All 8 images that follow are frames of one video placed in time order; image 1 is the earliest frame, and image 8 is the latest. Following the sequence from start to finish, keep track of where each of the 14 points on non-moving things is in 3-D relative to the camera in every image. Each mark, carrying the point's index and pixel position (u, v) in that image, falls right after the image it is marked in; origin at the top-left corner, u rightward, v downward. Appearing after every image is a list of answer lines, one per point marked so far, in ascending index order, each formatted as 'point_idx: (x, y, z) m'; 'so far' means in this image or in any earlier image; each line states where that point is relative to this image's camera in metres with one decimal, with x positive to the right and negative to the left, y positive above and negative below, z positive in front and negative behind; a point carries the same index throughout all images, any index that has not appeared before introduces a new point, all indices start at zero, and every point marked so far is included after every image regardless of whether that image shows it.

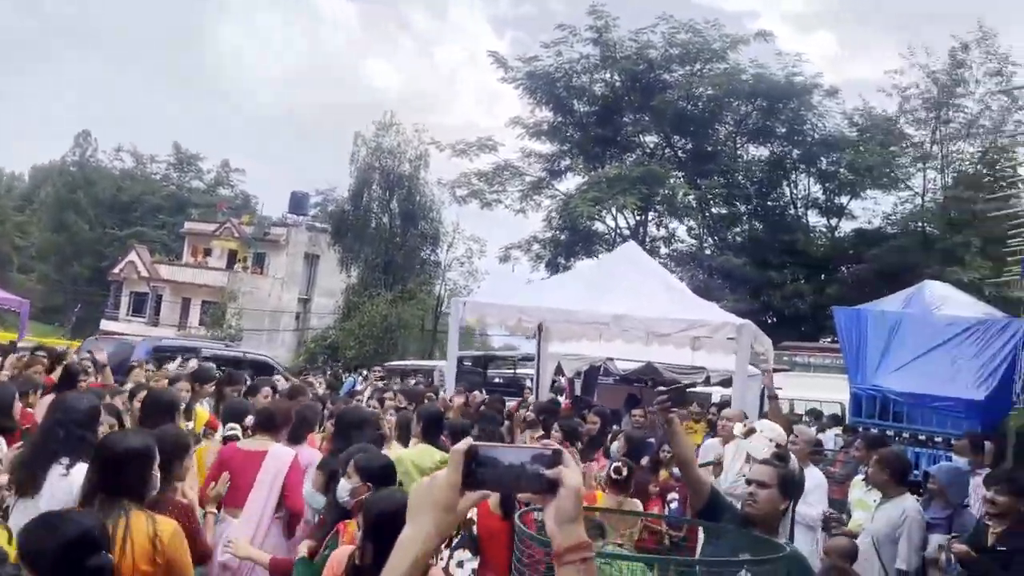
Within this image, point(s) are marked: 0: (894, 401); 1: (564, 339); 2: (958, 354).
0: (+6.5, -1.9, +14.4) m
1: (+0.8, -0.8, +13.3) m
2: (+7.3, -1.1, +13.9) m
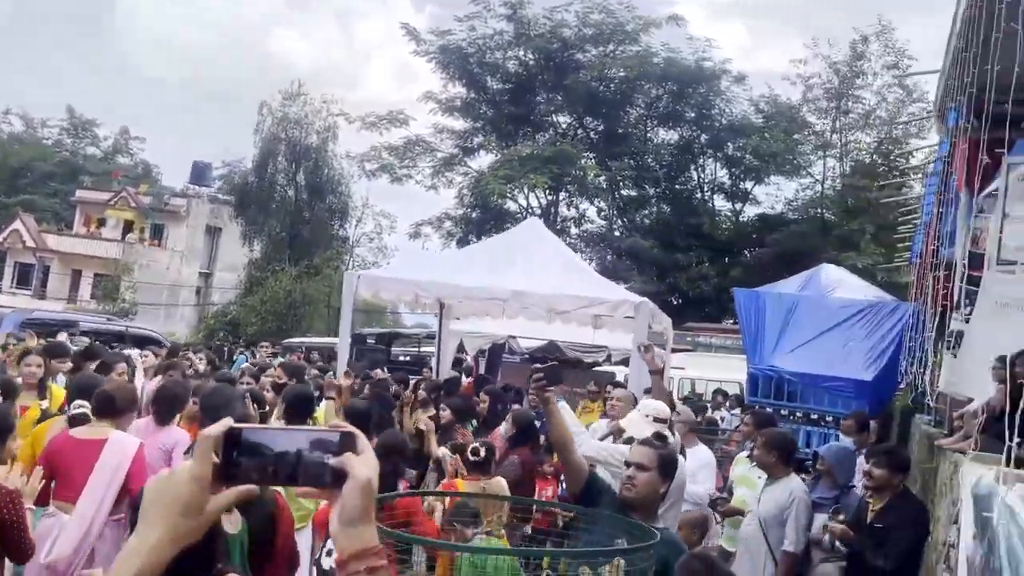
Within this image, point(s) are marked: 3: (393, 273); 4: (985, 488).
0: (+4.8, -1.6, +14.8) m
1: (-0.7, -0.4, +13.0) m
2: (+5.7, -0.8, +14.3) m
3: (-1.4, +0.2, +9.7) m
4: (+2.6, -1.1, +4.6) m
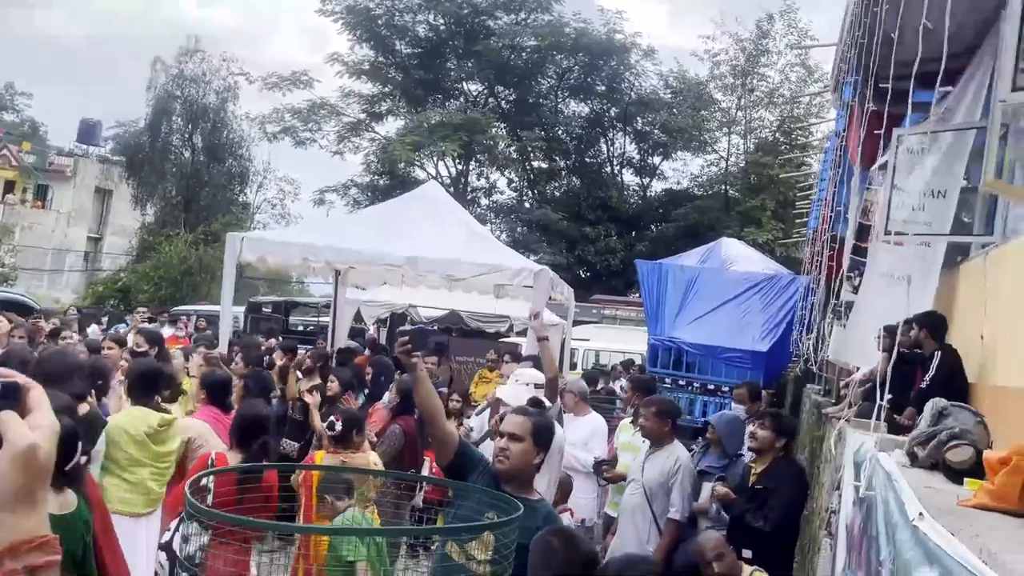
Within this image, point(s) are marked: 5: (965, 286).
0: (+3.1, -1.1, +14.9) m
1: (-2.2, +0.1, +12.6) m
2: (+4.0, -0.4, +14.6) m
3: (-2.5, +0.6, +9.2) m
4: (+1.9, -0.9, +4.6) m
5: (+3.7, 0.0, +7.0) m
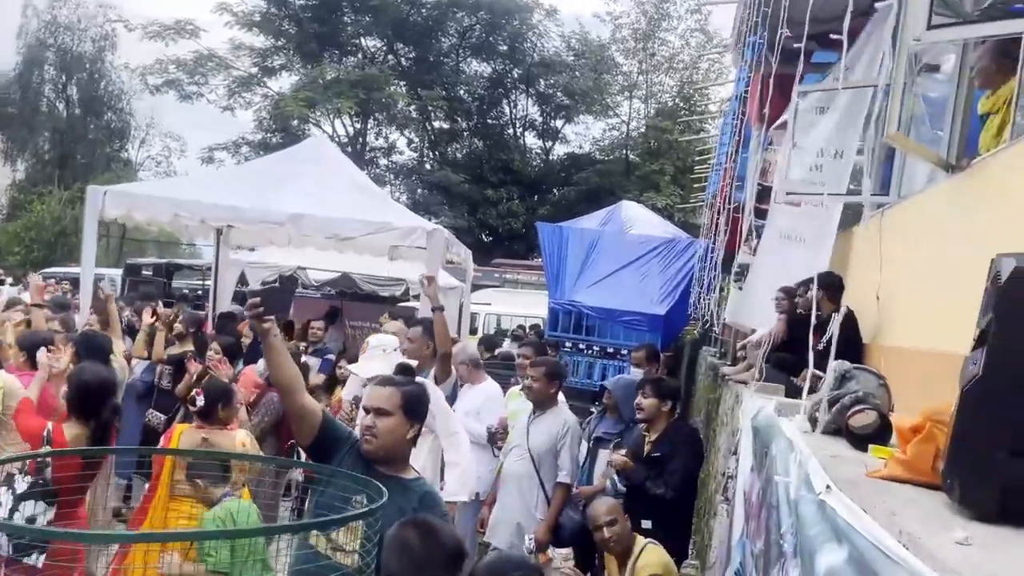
0: (+1.3, -0.5, +14.8) m
1: (-3.7, +0.6, +11.9) m
2: (+2.3, +0.3, +14.5) m
3: (-3.6, +1.0, +8.4) m
4: (+1.3, -0.7, +4.4) m
5: (+2.9, +0.3, +7.0) m
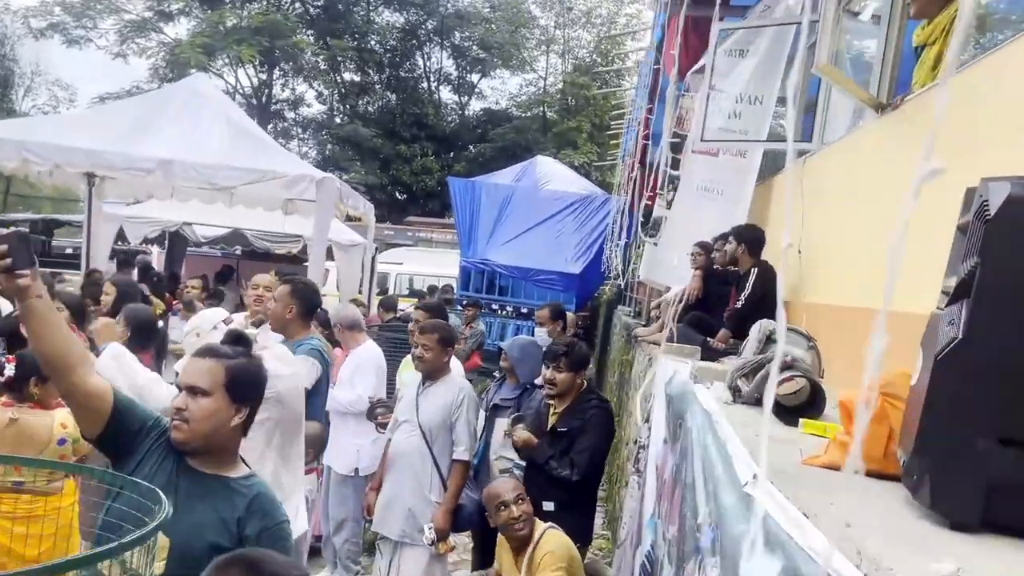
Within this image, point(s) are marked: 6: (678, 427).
0: (-0.2, +0.2, +14.3) m
1: (-4.9, +1.1, +10.8) m
2: (+0.8, +1.0, +14.0) m
3: (-4.5, +1.4, +7.4) m
4: (+0.8, -0.4, +3.9) m
5: (+2.1, +0.7, +6.6) m
6: (+0.7, -0.6, +3.7) m
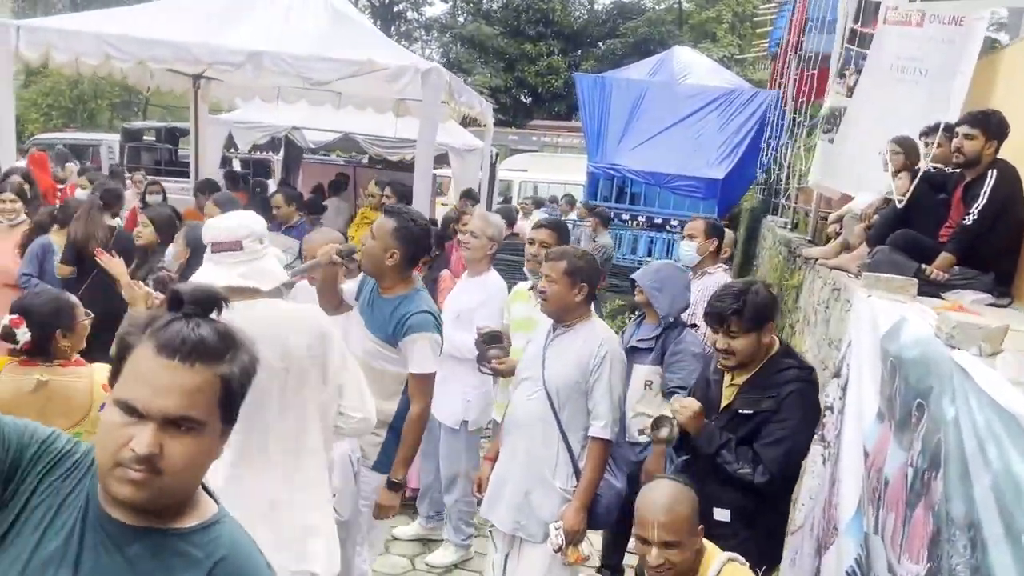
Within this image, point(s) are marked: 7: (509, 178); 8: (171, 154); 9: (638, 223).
0: (+1.8, +1.6, +12.9) m
1: (-3.3, +2.2, +10.1) m
2: (+2.8, +2.3, +12.5) m
3: (-3.4, +2.1, +6.6) m
4: (+1.2, -0.2, +2.6) m
5: (+2.9, +1.2, +5.0) m
6: (+1.2, -0.4, +2.5) m
7: (-0.1, +2.5, +19.6) m
8: (-6.7, +2.6, +16.7) m
9: (+2.0, +1.0, +13.2) m
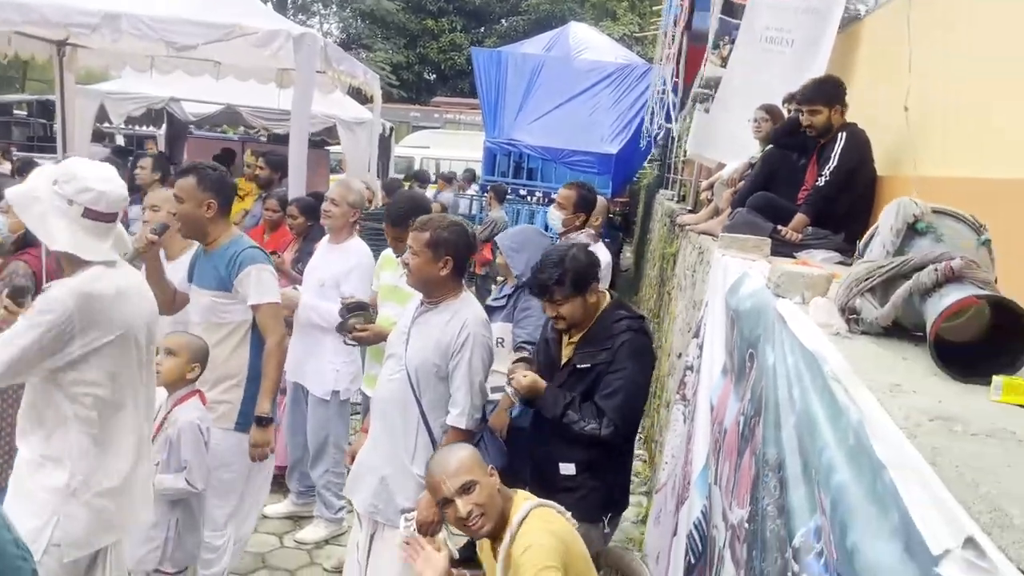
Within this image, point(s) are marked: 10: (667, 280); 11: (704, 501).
0: (+0.2, +2.0, +12.9) m
1: (-4.6, +2.5, +9.6) m
2: (+1.2, +2.7, +12.5) m
3: (-4.4, +2.2, +6.1) m
4: (+0.7, 0.0, +2.7) m
5: (+2.2, +1.4, +5.1) m
6: (+0.7, -0.2, +2.5) m
7: (-2.3, +3.0, +19.3) m
8: (-8.6, +2.9, +15.7) m
9: (+0.4, +1.4, +13.2) m
10: (+1.2, +0.1, +6.6) m
11: (+0.7, -0.7, +3.0) m
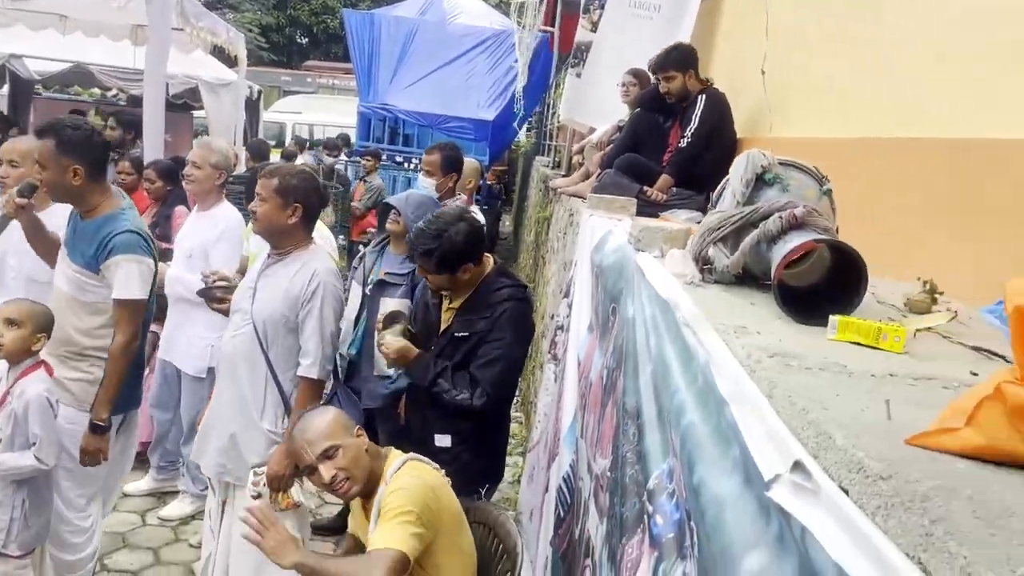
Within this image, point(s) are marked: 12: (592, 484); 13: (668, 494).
0: (-1.6, +2.5, +12.7) m
1: (-6.0, +2.7, +8.7) m
2: (-0.6, +3.2, +12.4) m
3: (-5.2, +2.4, +5.3) m
4: (+0.3, +0.1, +2.7) m
5: (+1.4, +1.7, +5.3) m
6: (+0.3, -0.1, +2.6) m
7: (-5.1, +3.7, +18.6) m
8: (-10.8, +3.3, +14.2) m
9: (-1.5, +1.9, +13.0) m
10: (+0.2, +0.4, +6.7) m
11: (+0.2, -0.6, +3.0) m
12: (+0.2, -0.6, +2.5) m
13: (+0.3, -0.4, +1.6) m
